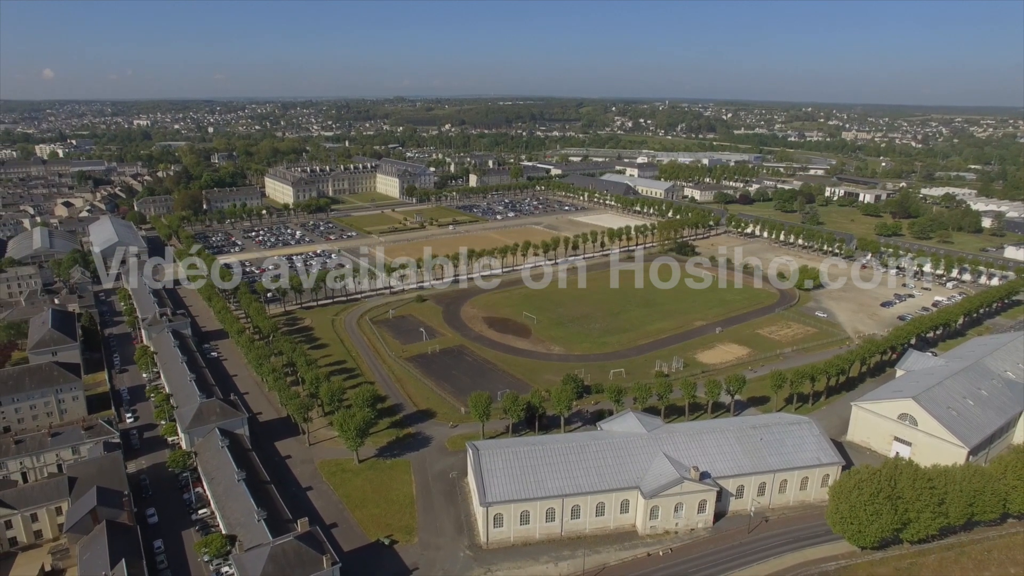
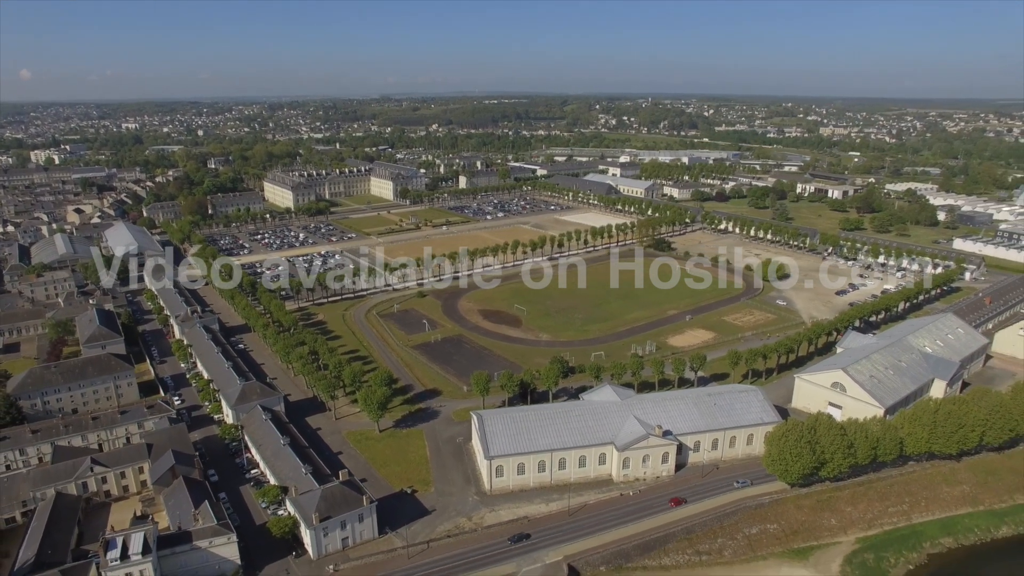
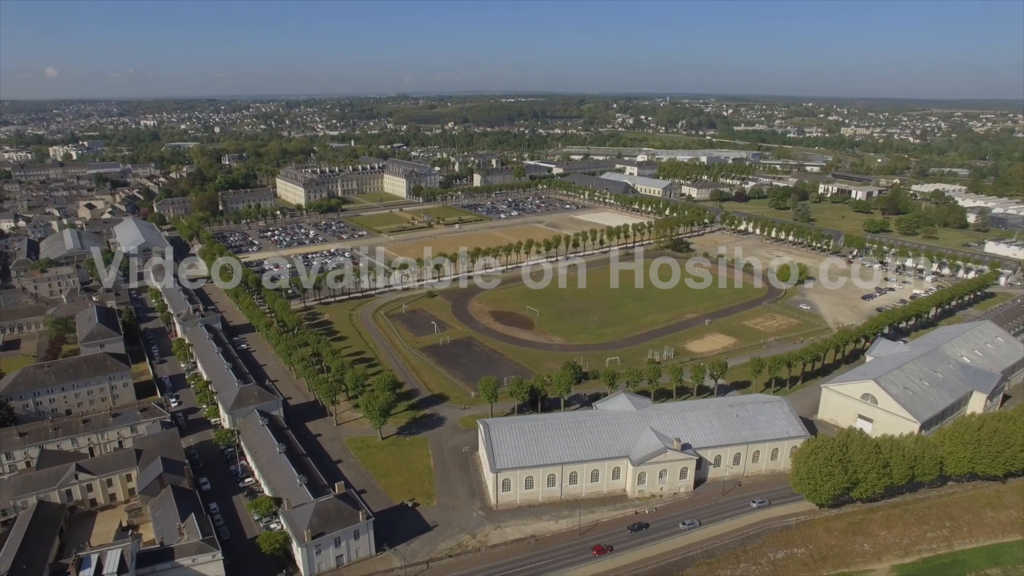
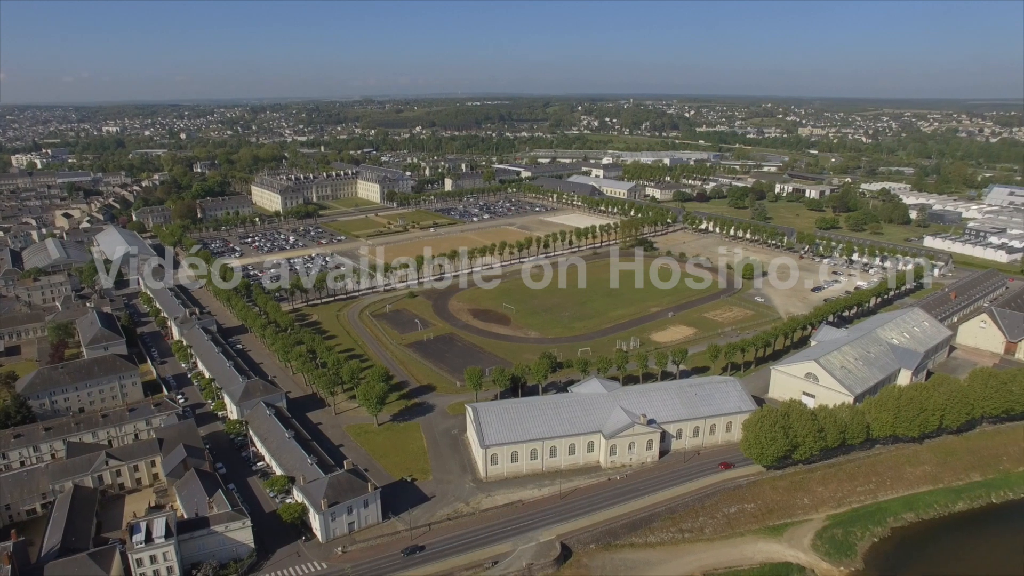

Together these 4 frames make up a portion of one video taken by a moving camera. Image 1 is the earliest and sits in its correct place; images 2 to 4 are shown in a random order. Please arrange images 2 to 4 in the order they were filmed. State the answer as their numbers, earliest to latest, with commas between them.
3, 2, 4
